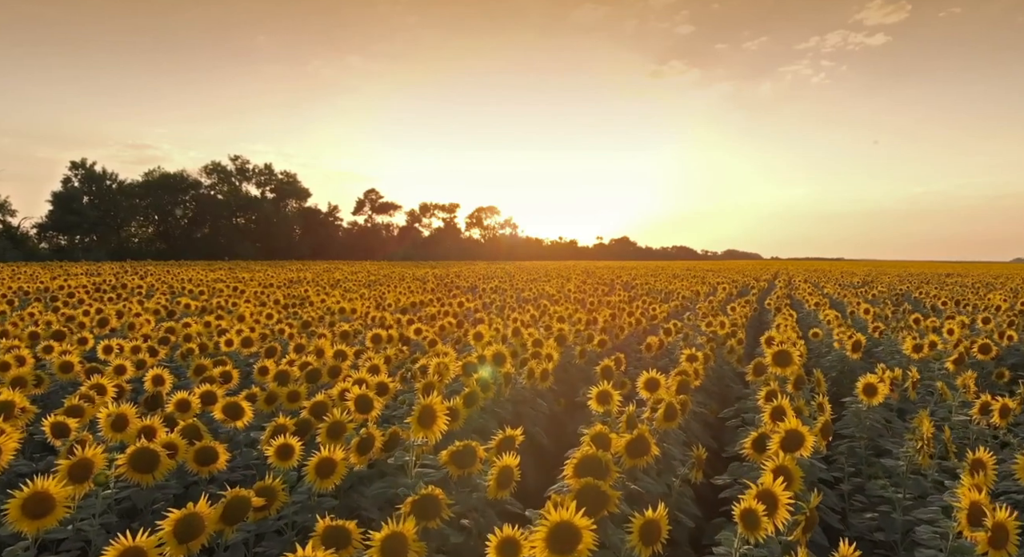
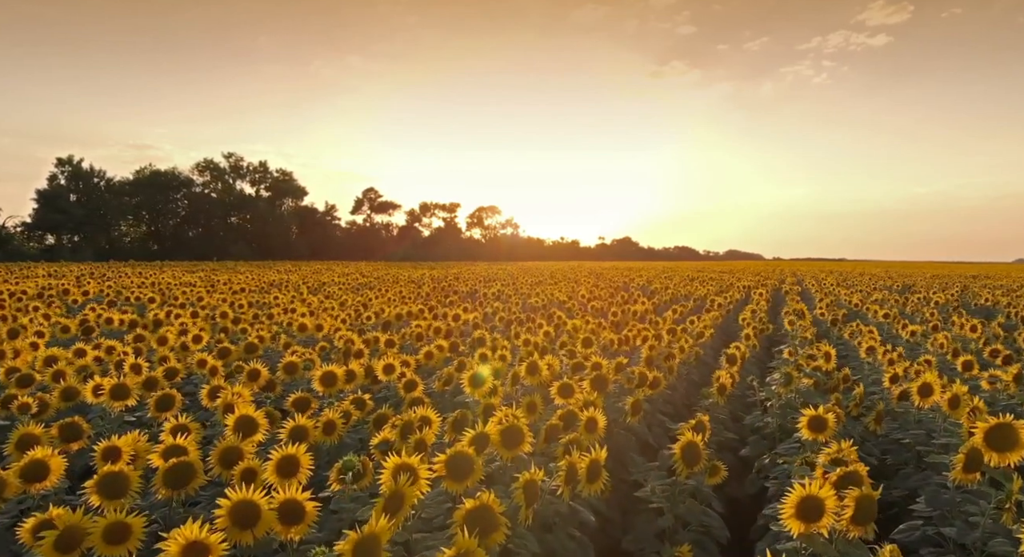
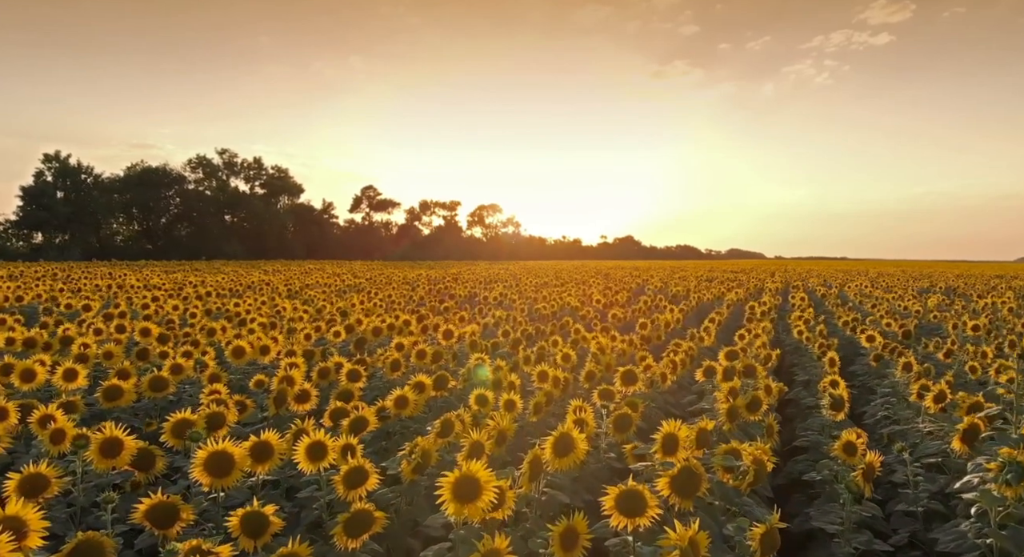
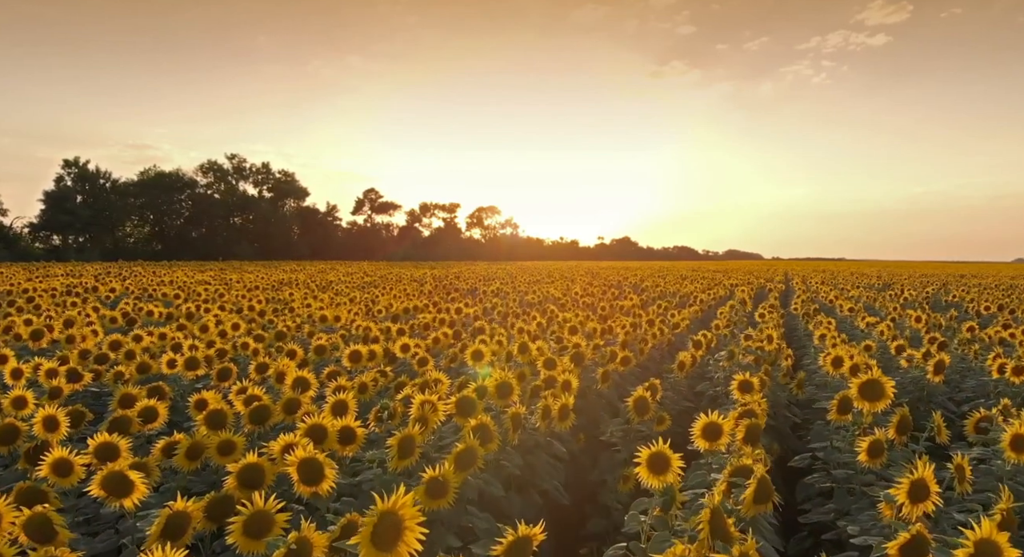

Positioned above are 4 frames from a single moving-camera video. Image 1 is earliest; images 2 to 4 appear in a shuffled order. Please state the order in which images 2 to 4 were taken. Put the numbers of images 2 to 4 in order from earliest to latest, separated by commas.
4, 2, 3
